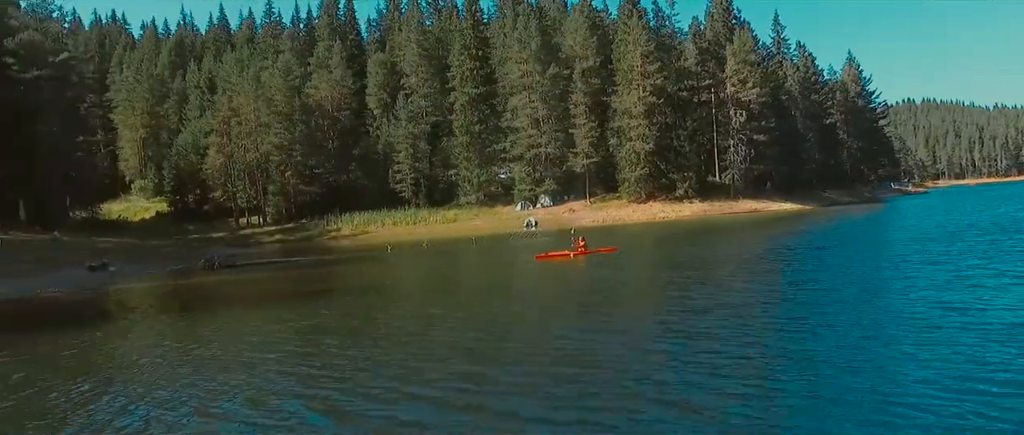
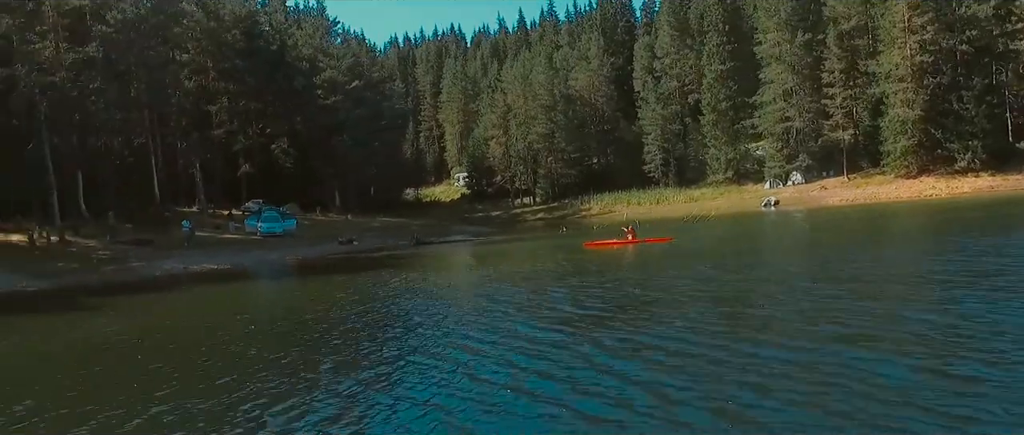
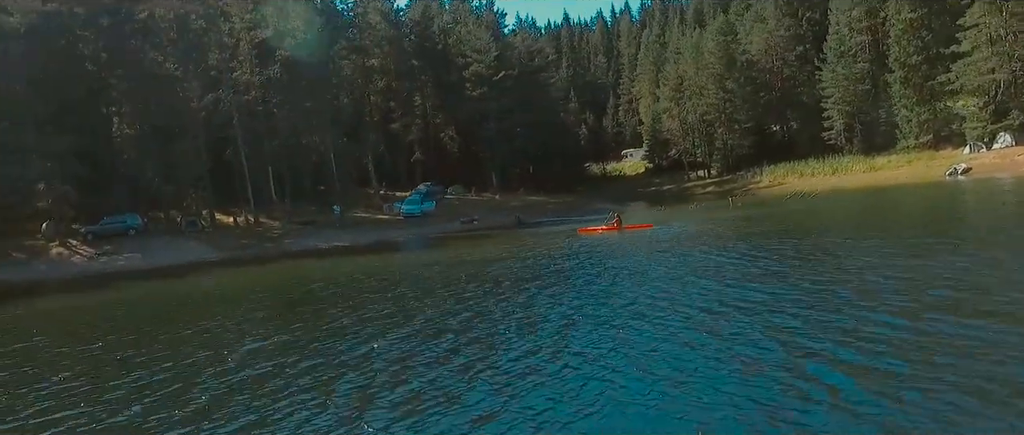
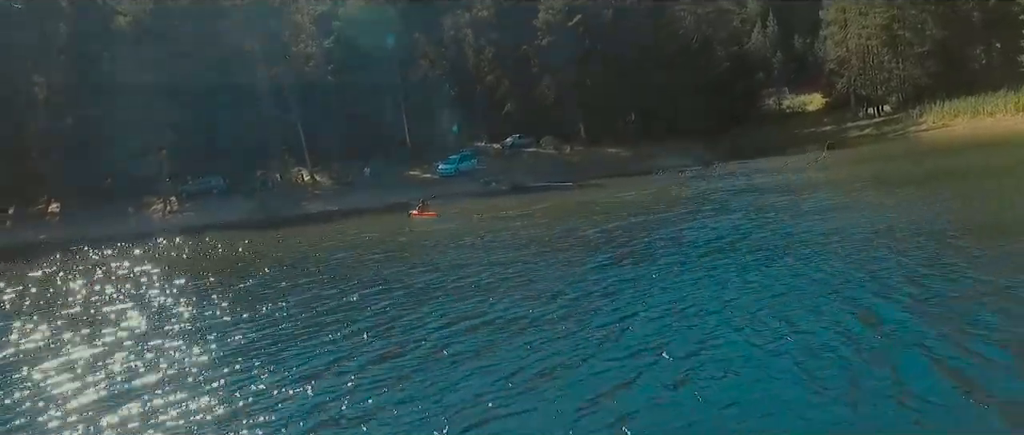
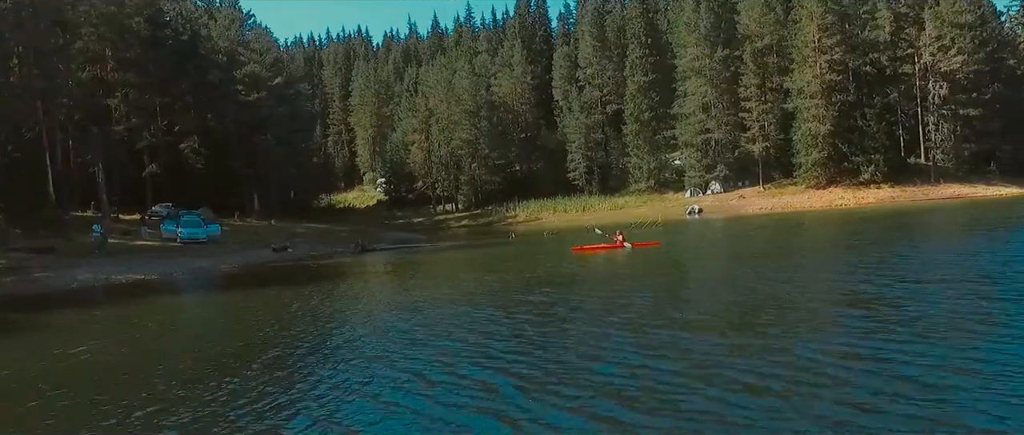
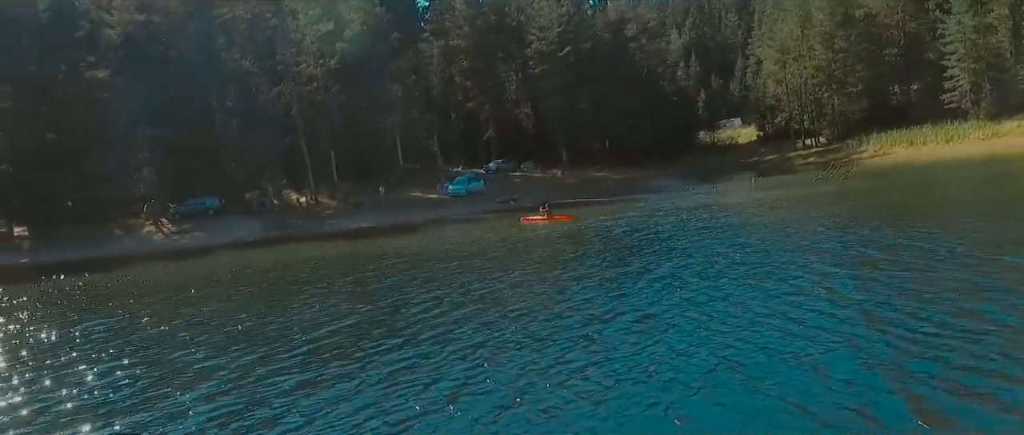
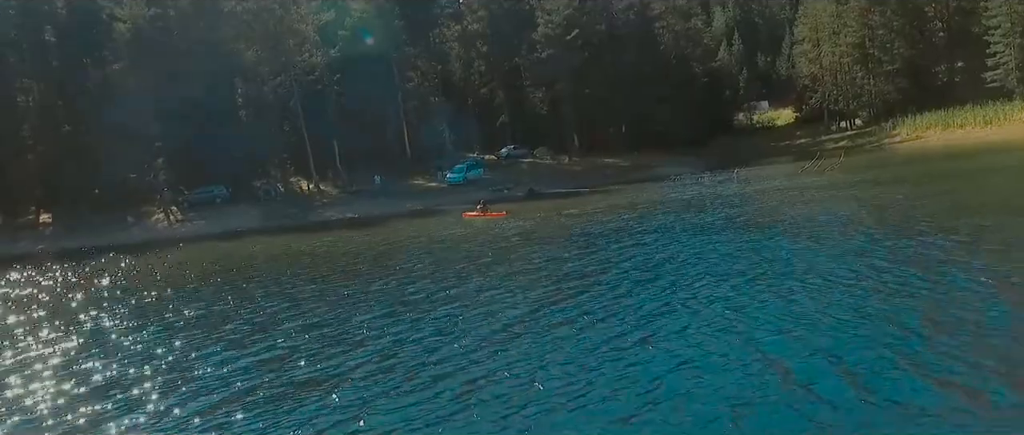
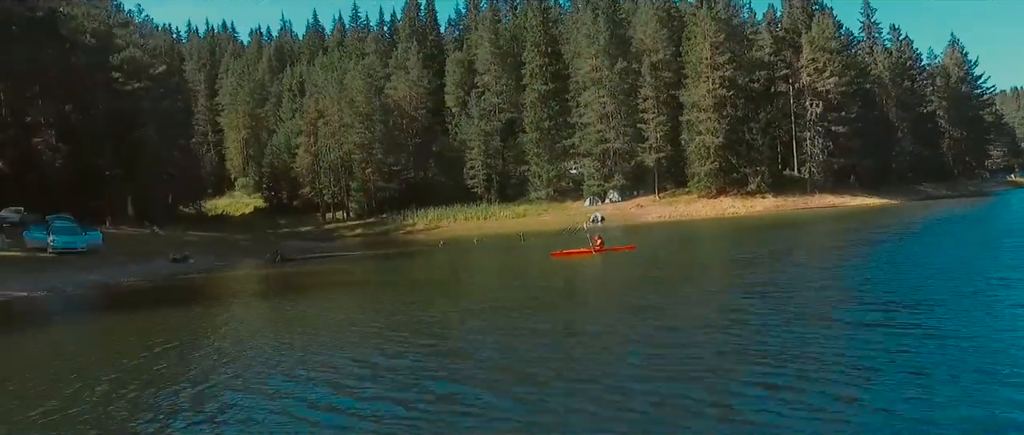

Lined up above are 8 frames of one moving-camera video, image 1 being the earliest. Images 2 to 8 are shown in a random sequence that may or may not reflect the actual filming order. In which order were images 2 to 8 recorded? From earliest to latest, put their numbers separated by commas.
8, 5, 2, 3, 6, 7, 4
